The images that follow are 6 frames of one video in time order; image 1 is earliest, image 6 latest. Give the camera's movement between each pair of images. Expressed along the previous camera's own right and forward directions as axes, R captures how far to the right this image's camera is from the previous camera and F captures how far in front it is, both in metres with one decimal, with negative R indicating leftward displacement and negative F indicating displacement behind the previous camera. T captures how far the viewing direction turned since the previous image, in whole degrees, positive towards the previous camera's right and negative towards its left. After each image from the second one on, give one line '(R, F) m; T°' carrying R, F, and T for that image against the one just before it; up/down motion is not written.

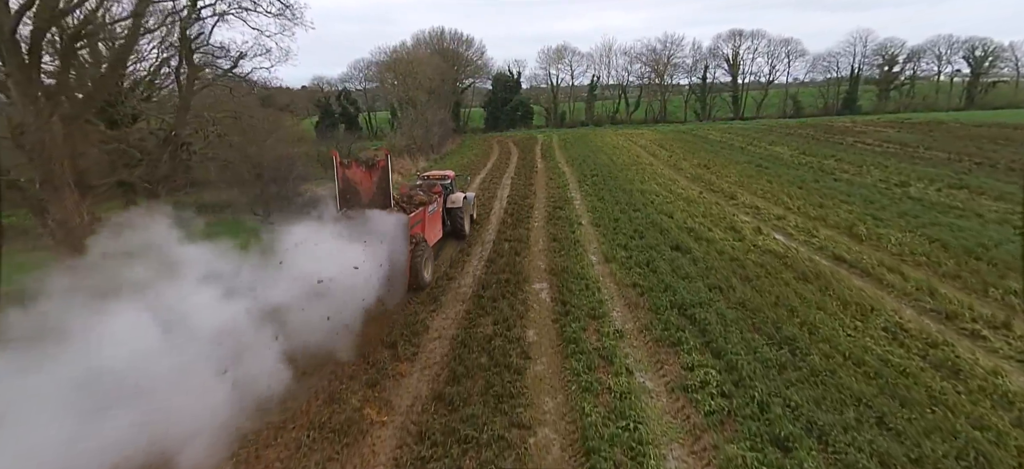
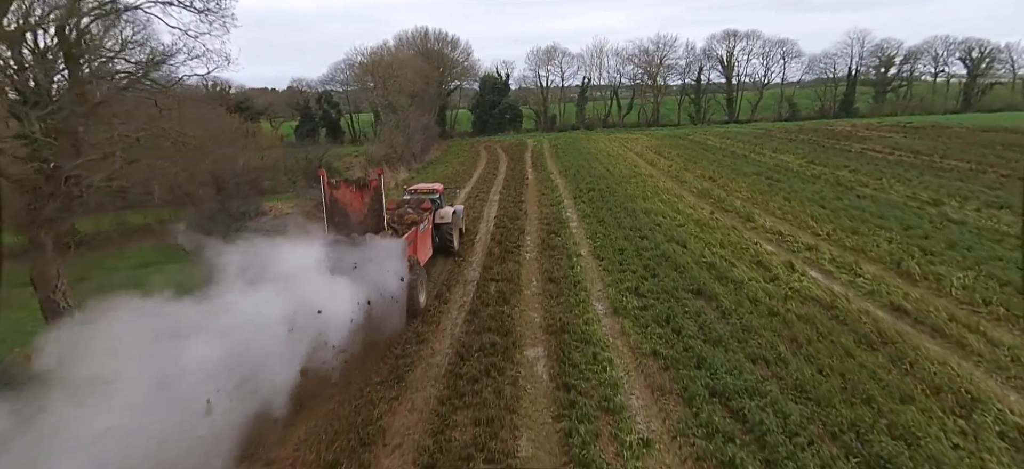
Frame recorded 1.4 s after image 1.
(0.0, +1.4) m; +1°
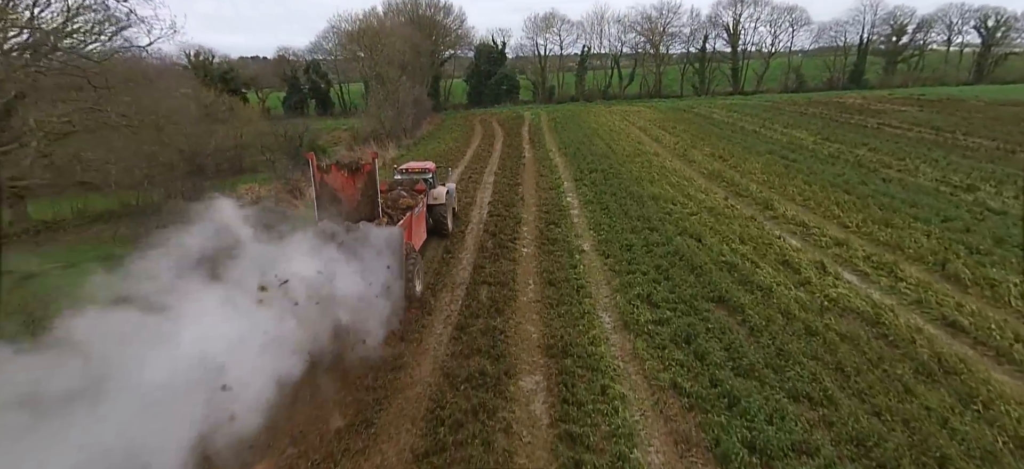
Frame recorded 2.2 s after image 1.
(0.0, +0.9) m; 0°
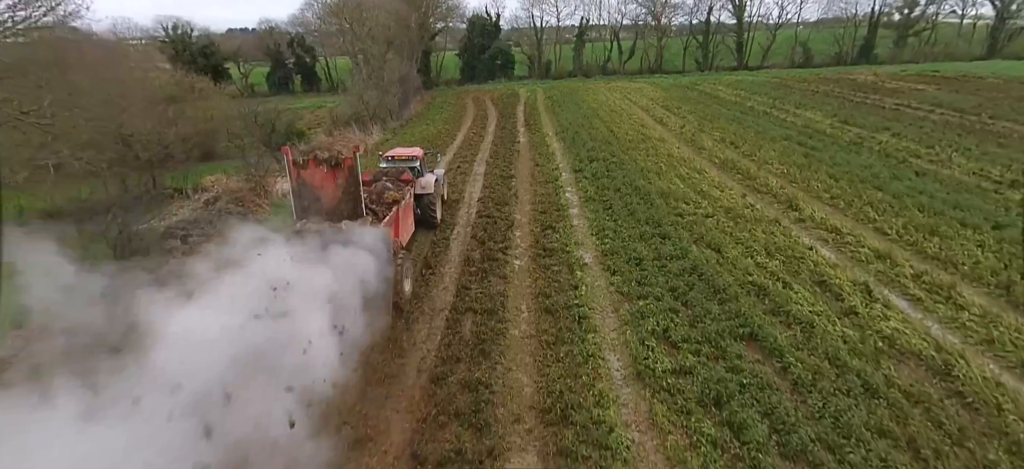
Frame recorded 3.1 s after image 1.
(+0.1, +1.1) m; 0°
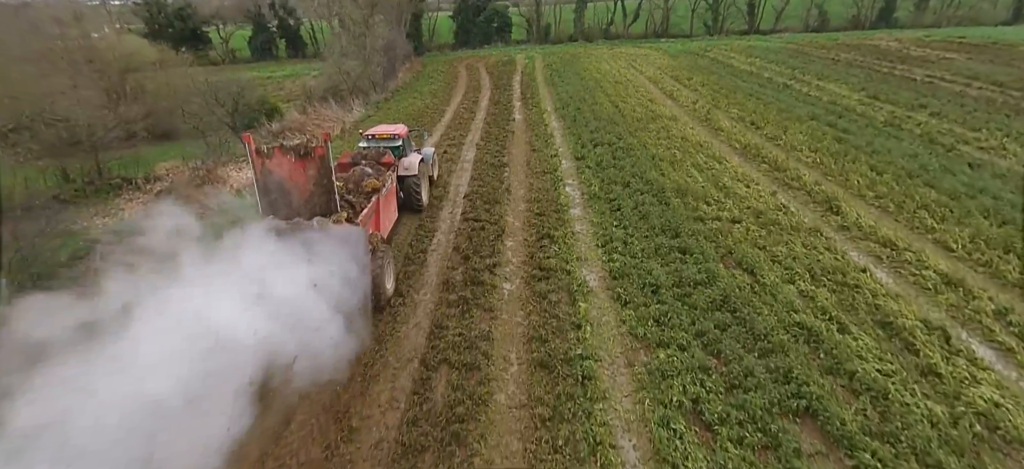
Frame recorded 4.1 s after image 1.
(+0.1, +1.2) m; 0°
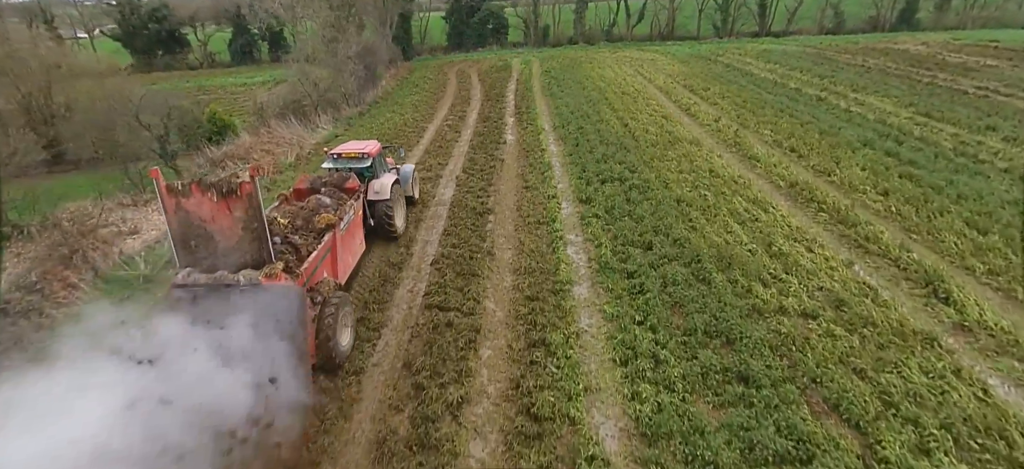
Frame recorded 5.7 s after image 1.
(+0.2, +2.0) m; 0°
